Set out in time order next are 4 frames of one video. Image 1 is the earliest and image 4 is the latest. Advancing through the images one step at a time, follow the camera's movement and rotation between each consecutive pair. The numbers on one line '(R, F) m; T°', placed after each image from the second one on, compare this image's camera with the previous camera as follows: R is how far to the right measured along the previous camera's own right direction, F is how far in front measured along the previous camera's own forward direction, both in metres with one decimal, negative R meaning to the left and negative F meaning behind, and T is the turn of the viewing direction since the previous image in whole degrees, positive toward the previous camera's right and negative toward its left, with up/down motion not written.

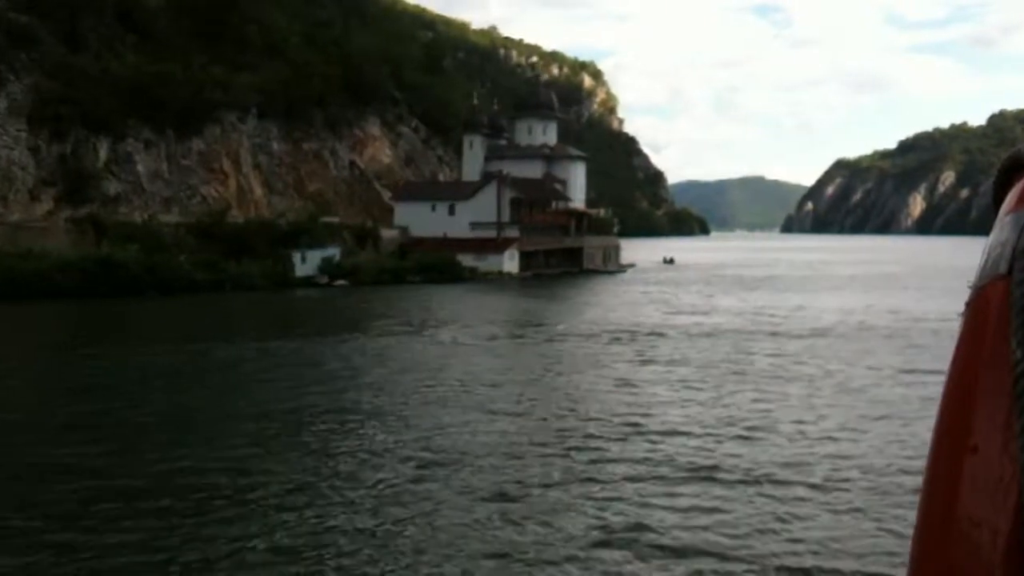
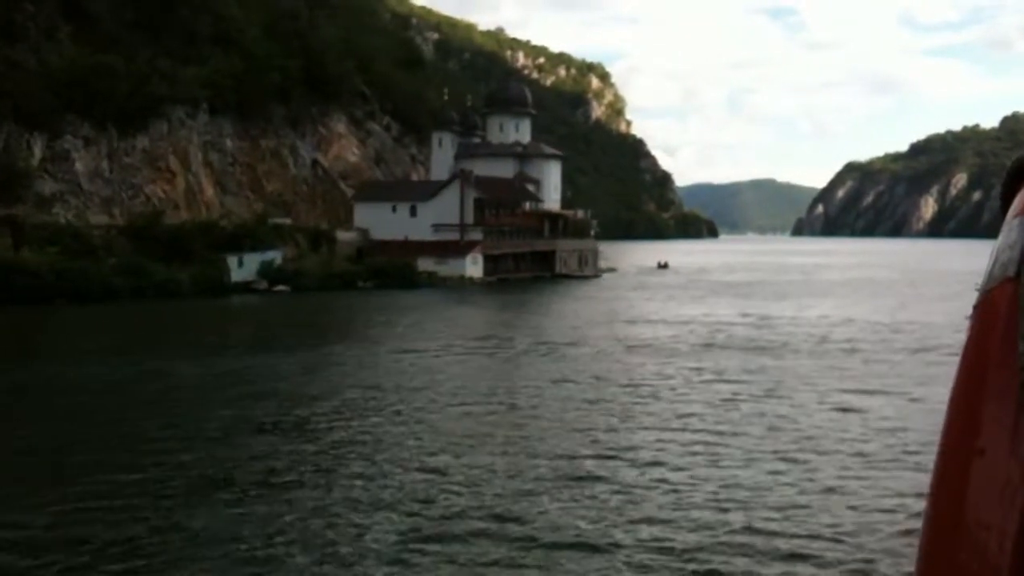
(+1.7, +2.4) m; -1°
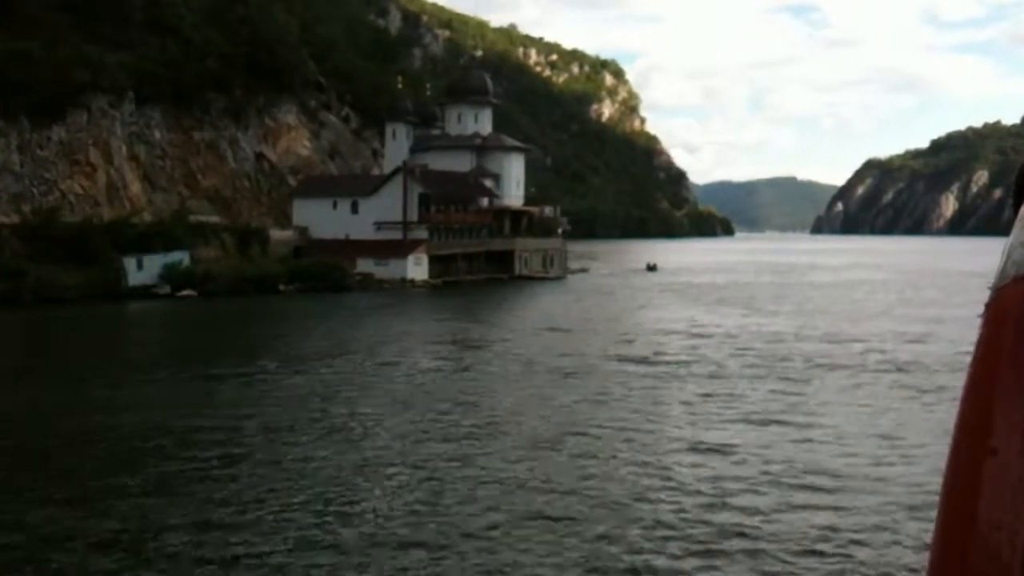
(+2.4, +3.2) m; -1°
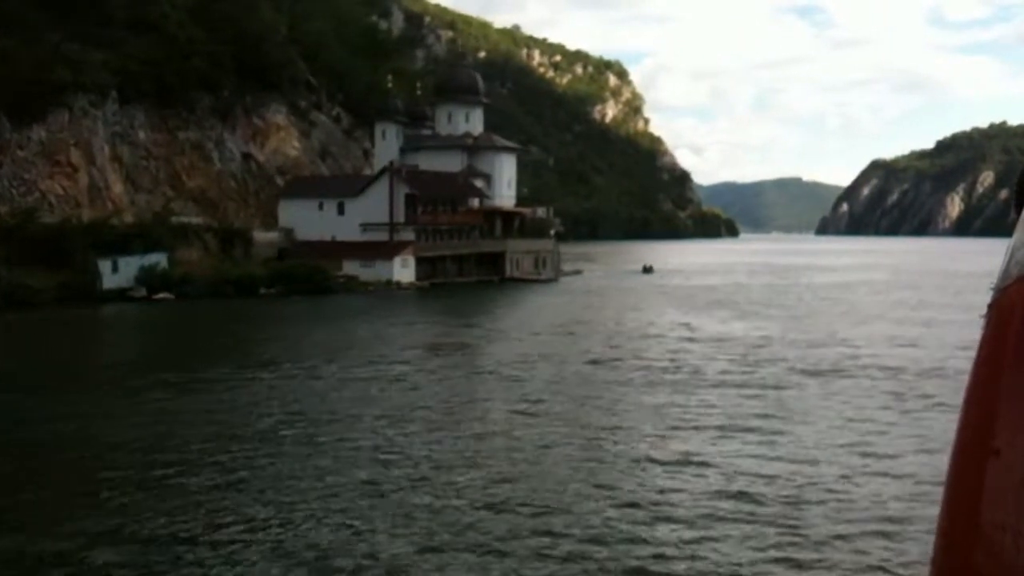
(+0.5, +0.7) m; 0°
